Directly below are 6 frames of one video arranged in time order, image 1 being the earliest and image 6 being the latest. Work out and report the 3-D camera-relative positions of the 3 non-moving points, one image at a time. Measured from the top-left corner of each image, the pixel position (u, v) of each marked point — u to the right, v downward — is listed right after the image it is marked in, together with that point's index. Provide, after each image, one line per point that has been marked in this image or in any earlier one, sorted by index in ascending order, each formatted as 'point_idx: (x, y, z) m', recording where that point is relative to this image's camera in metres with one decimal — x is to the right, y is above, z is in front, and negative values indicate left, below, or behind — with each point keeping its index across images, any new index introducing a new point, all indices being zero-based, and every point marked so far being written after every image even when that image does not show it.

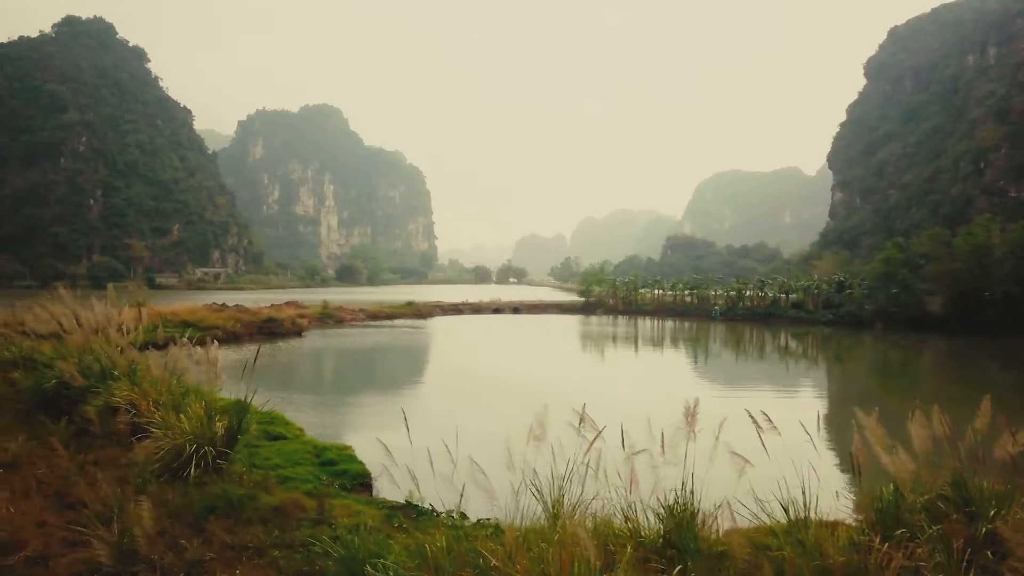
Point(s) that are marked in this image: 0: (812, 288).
0: (+7.6, 0.0, +16.3) m
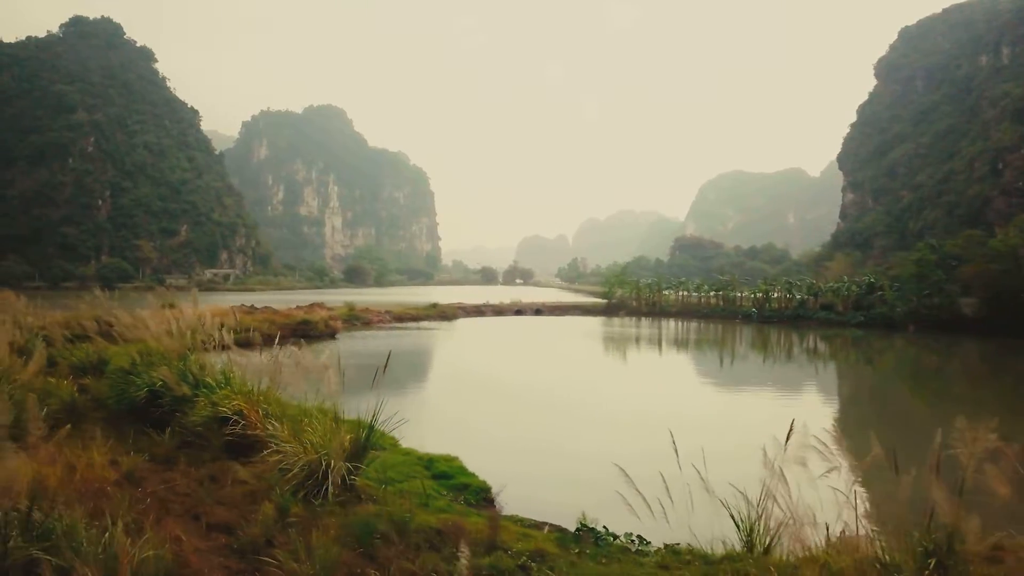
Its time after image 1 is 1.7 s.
0: (+8.2, 0.0, +16.1) m
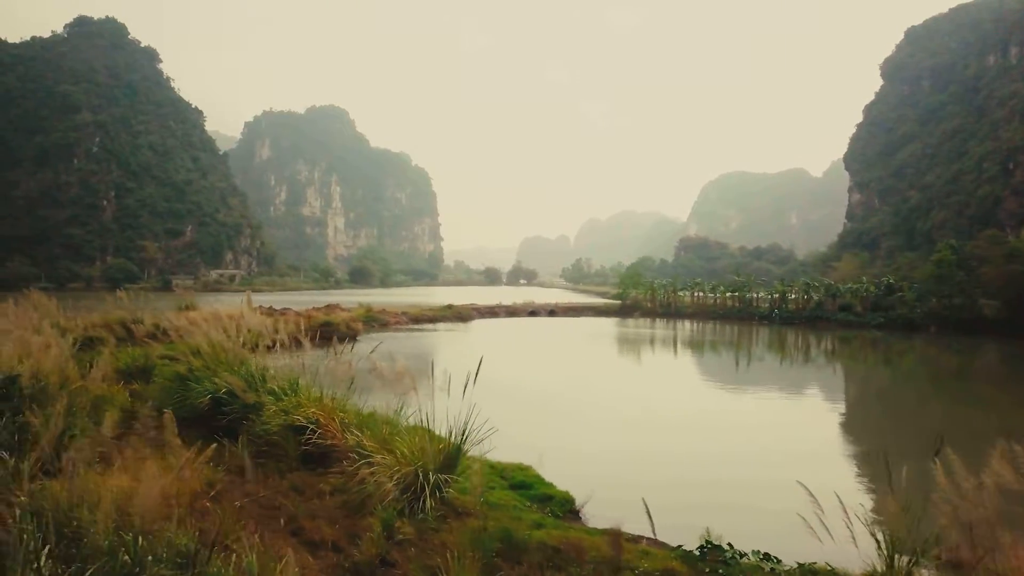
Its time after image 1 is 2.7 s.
0: (+8.5, -0.1, +16.0) m
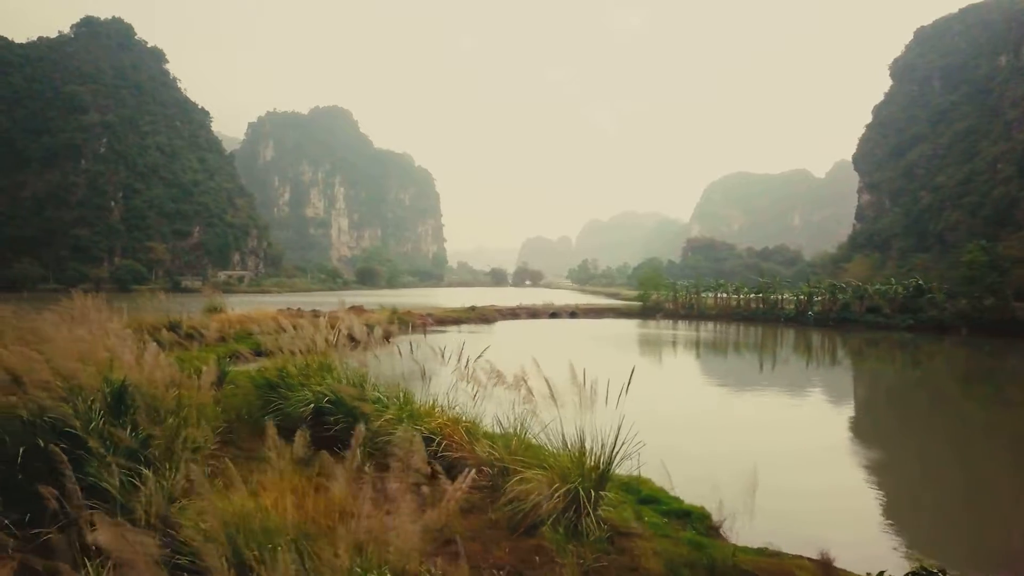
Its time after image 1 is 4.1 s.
0: (+9.0, -0.1, +15.9) m
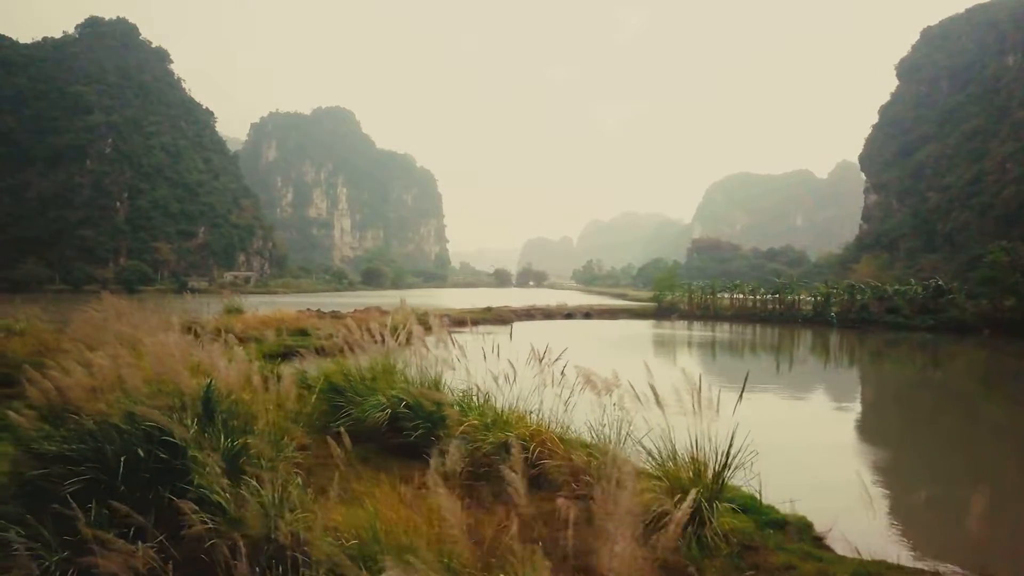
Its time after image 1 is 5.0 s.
0: (+9.4, -0.1, +15.8) m
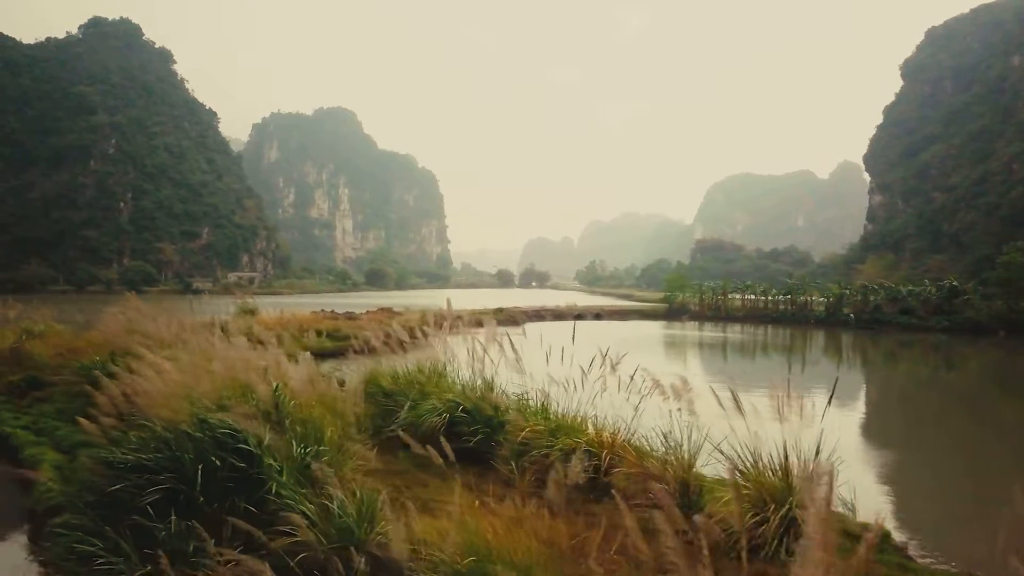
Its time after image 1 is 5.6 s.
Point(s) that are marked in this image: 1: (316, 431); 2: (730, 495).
0: (+9.6, -0.1, +15.7) m
1: (-0.6, -0.4, +2.0) m
2: (+0.6, -0.6, +2.0) m
